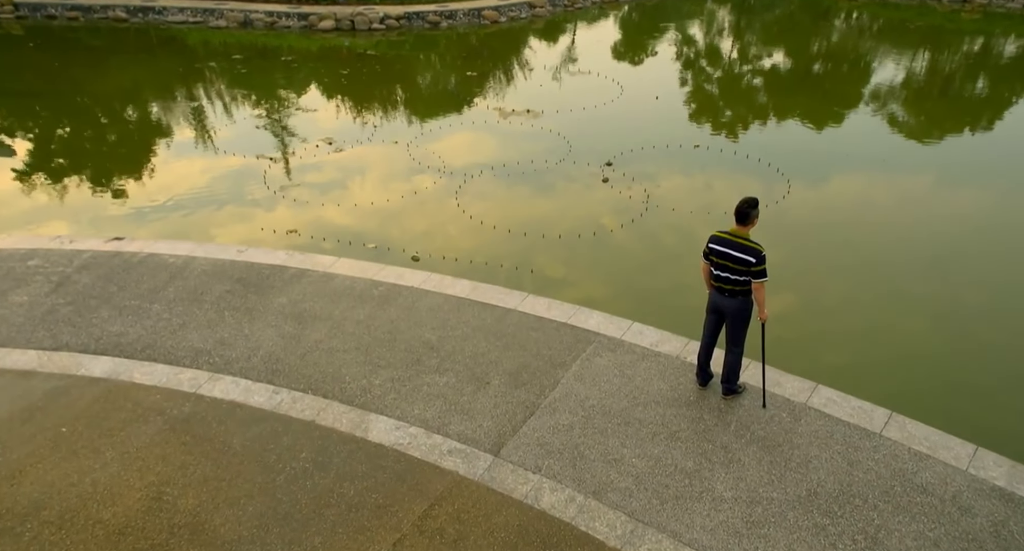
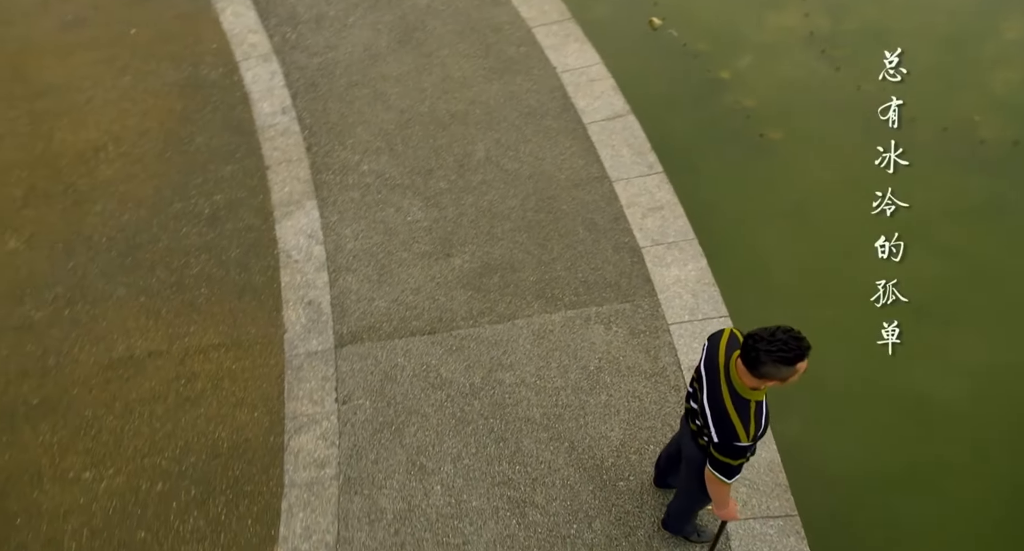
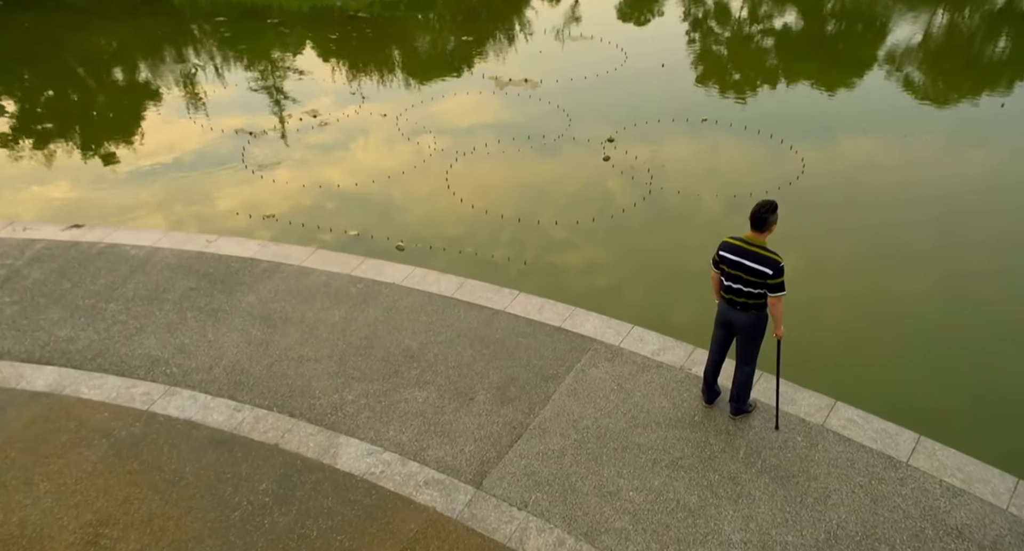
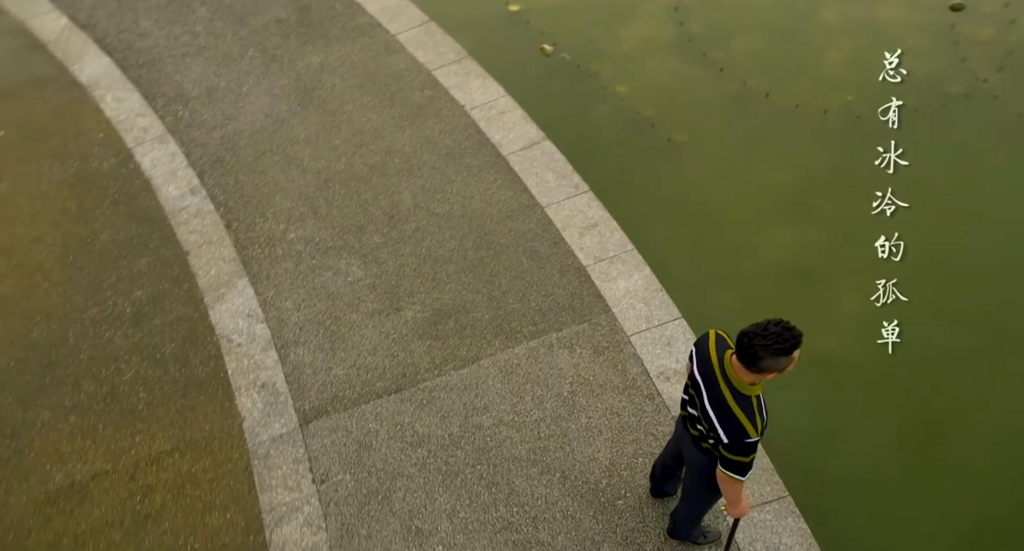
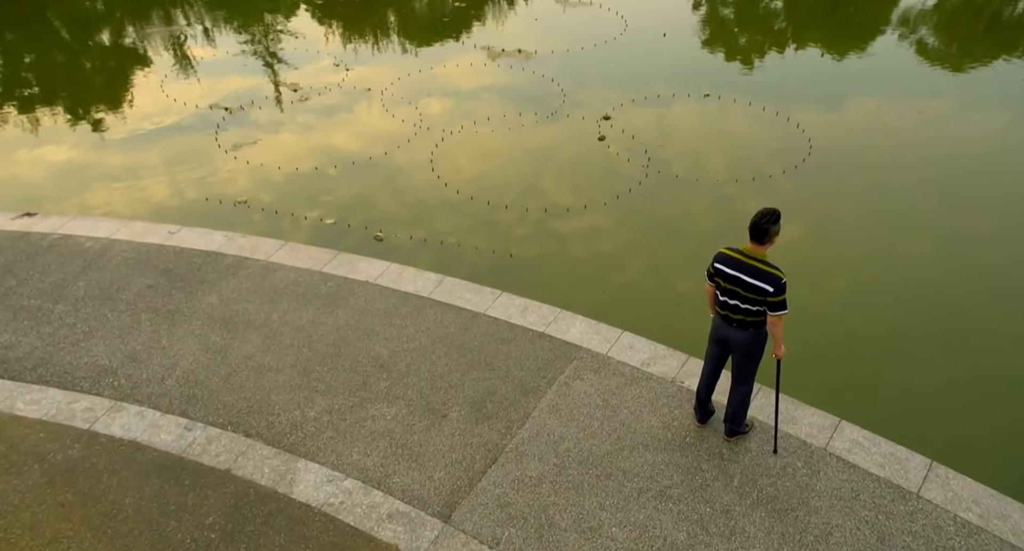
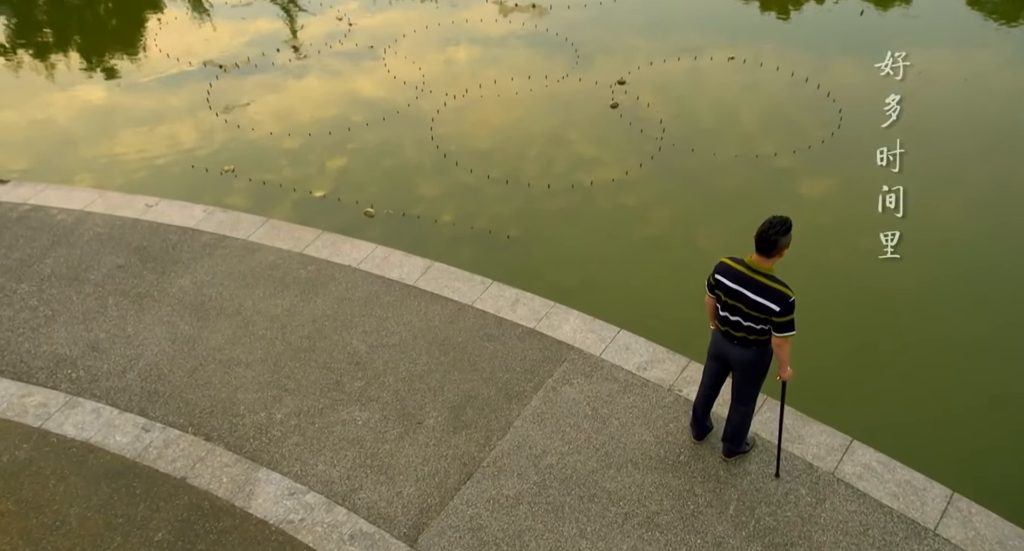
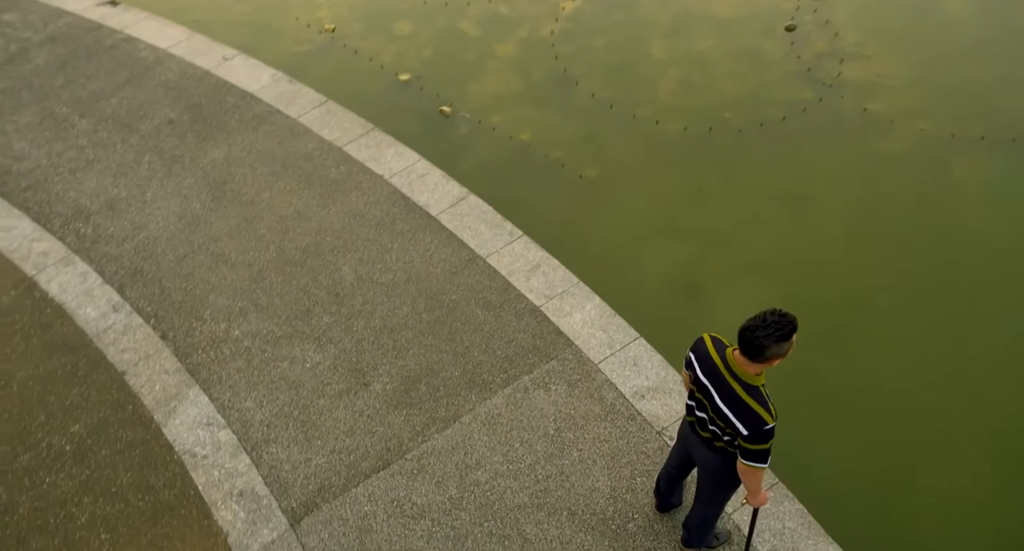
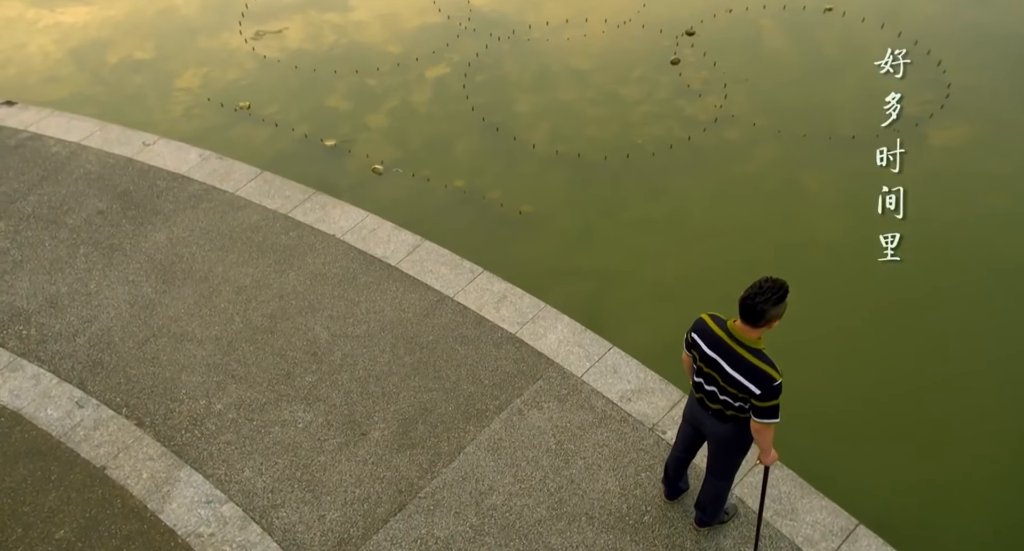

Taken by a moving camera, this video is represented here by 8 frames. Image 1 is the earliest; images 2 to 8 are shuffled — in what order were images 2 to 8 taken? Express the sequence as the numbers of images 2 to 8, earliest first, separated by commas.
3, 5, 6, 8, 7, 4, 2
